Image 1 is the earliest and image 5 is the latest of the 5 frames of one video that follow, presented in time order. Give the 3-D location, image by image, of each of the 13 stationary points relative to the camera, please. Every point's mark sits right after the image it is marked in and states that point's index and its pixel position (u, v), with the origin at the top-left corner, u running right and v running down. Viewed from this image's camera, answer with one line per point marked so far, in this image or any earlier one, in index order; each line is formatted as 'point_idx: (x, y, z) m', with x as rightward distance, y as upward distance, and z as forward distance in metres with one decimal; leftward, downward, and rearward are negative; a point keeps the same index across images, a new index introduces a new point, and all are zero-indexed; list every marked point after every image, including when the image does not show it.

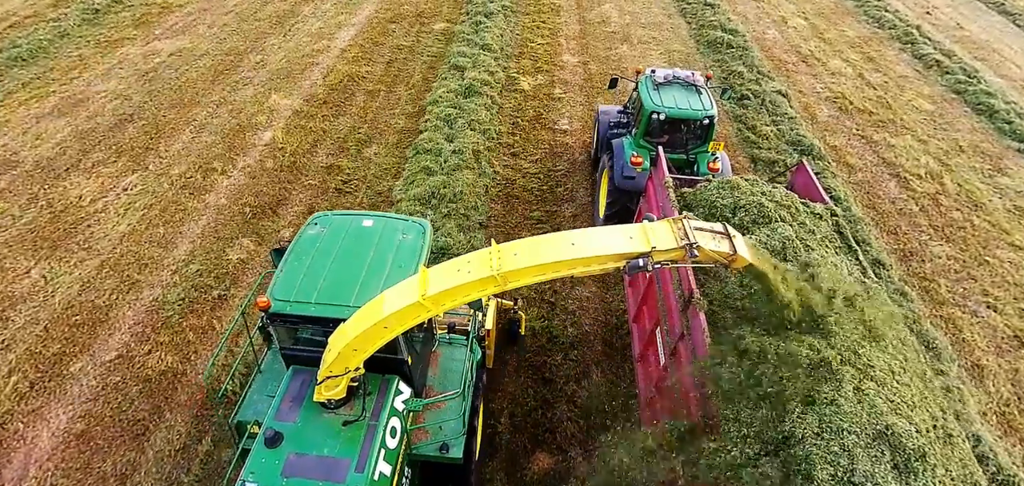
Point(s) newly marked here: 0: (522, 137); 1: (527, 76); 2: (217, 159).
0: (+0.2, +1.7, +8.5) m
1: (+0.3, +3.2, +10.0) m
2: (-4.5, +1.3, +8.0) m
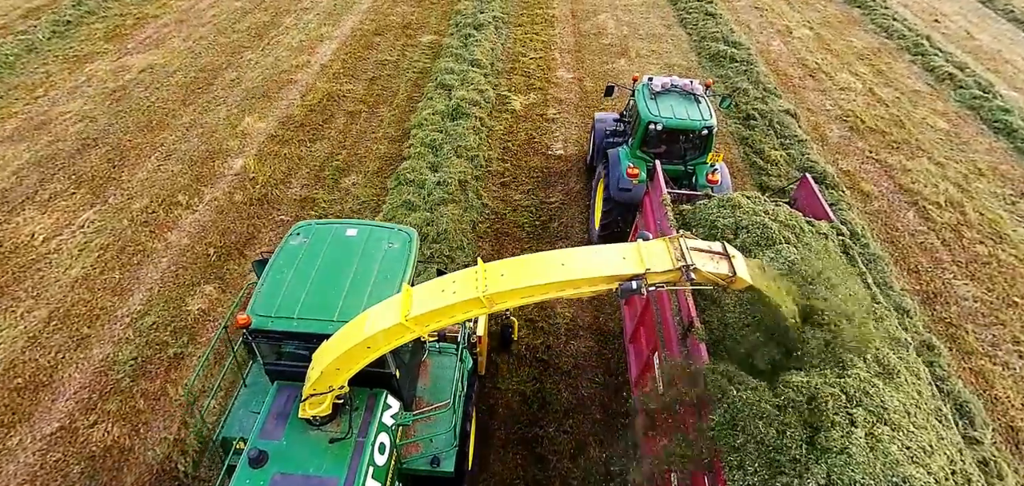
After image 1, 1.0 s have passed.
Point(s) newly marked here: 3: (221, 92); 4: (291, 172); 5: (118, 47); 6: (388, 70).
0: (0.0, +1.2, +7.9) m
1: (+0.1, +2.6, +9.4) m
2: (-4.6, +0.7, +7.4) m
3: (-5.3, +2.7, +9.5) m
4: (-3.2, +1.0, +7.7) m
5: (-8.6, +4.3, +11.5) m
6: (-2.4, +3.3, +10.0) m
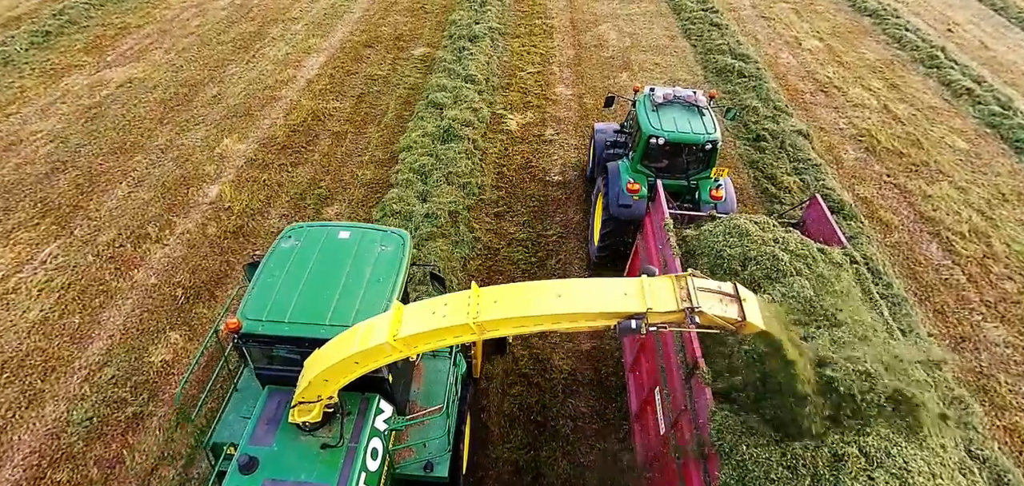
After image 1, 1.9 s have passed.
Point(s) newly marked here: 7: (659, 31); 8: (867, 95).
0: (-0.1, +0.7, +7.4) m
1: (+0.1, +2.2, +8.9) m
2: (-4.7, +0.3, +6.9) m
3: (-5.3, +2.3, +9.0) m
4: (-3.3, +0.6, +7.2) m
5: (-8.6, +3.8, +11.0) m
6: (-2.4, +2.8, +9.5) m
7: (+3.2, +4.6, +11.5) m
8: (+6.7, +2.8, +10.0) m
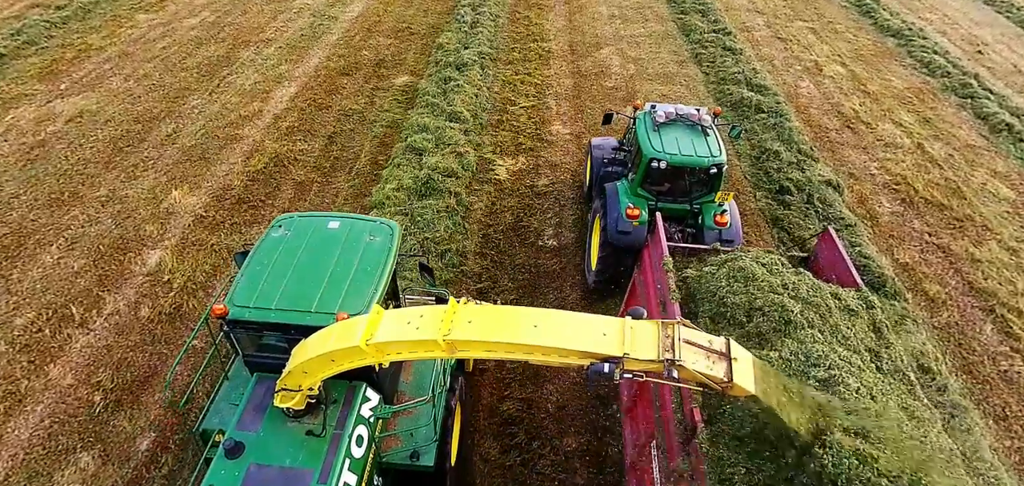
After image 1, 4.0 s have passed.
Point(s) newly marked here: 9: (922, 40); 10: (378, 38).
0: (-0.2, -0.2, +6.4) m
1: (-0.1, +1.3, +7.9) m
2: (-4.8, -0.6, +6.0) m
3: (-5.5, +1.4, +8.1) m
4: (-3.5, -0.3, +6.2) m
5: (-8.8, +2.9, +10.1) m
6: (-2.6, +1.9, +8.5) m
7: (+3.0, +3.7, +10.5) m
8: (+6.6, +1.9, +9.0) m
9: (+9.1, +4.5, +11.7) m
10: (-2.8, +4.3, +11.1) m
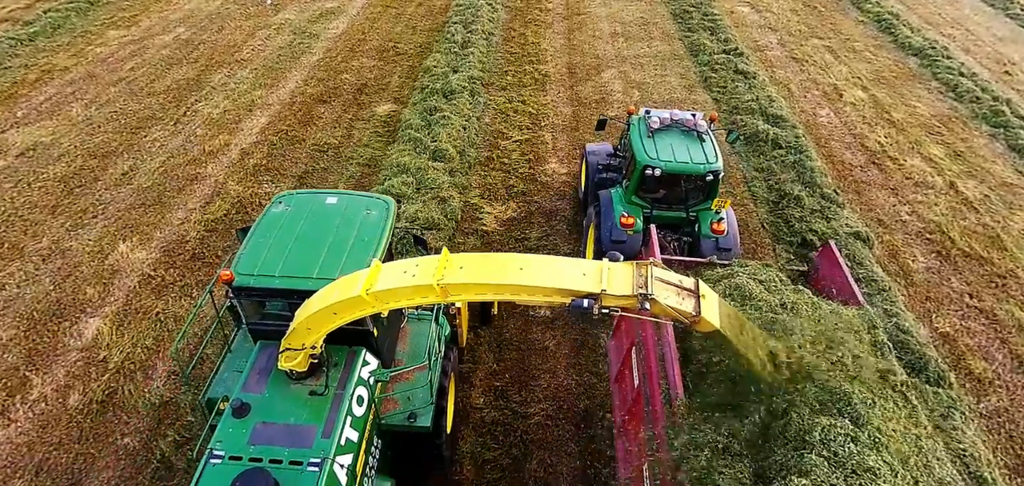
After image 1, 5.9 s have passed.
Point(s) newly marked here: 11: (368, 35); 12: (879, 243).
0: (-0.4, -0.9, +5.6) m
1: (-0.2, +0.6, +7.1) m
2: (-5.0, -1.4, +5.2) m
3: (-5.6, +0.7, +7.3) m
4: (-3.6, -1.1, +5.5) m
5: (-8.9, +2.2, +9.3) m
6: (-2.7, +1.2, +7.8) m
7: (+2.9, +3.0, +9.7) m
8: (+6.4, +1.2, +8.2) m
9: (+9.0, +3.8, +10.9) m
10: (-2.9, +3.6, +10.3) m
11: (-3.1, +4.4, +11.3) m
12: (+4.8, 0.0, +6.9) m
